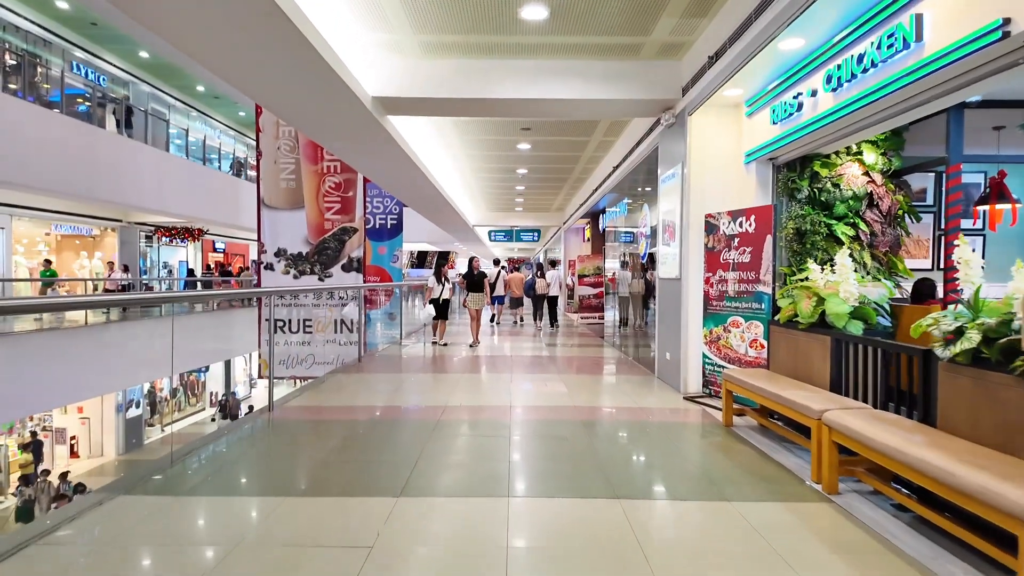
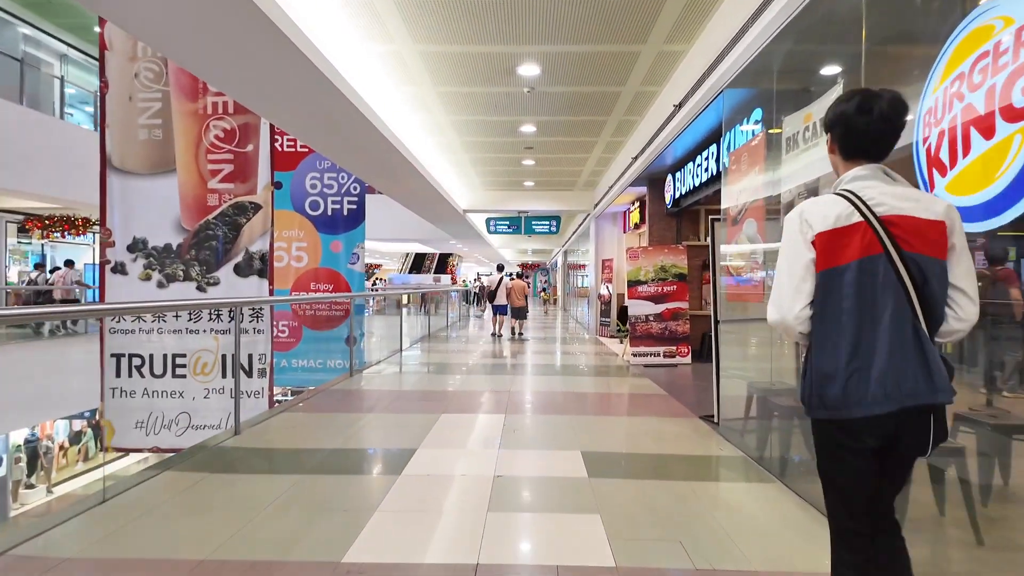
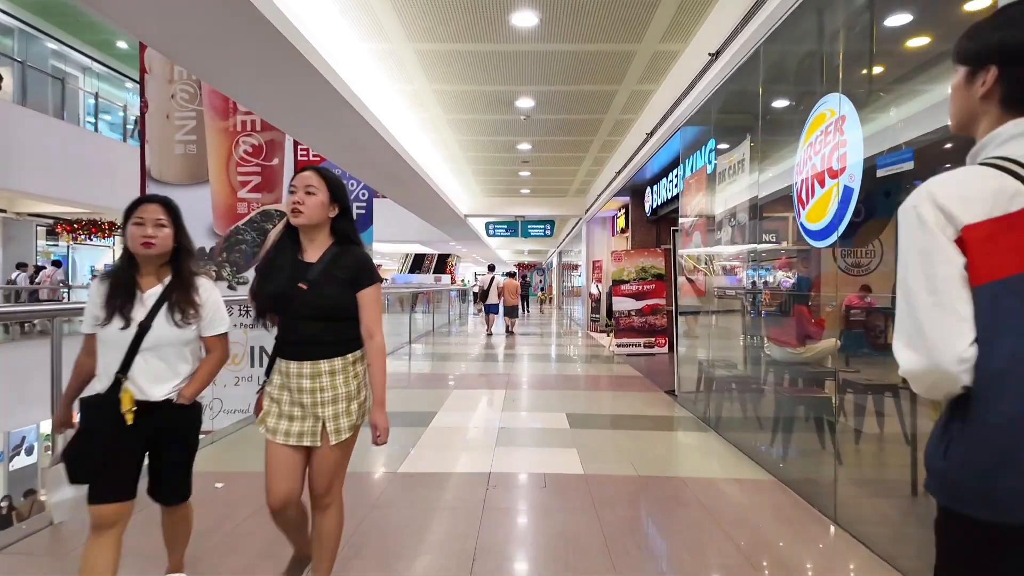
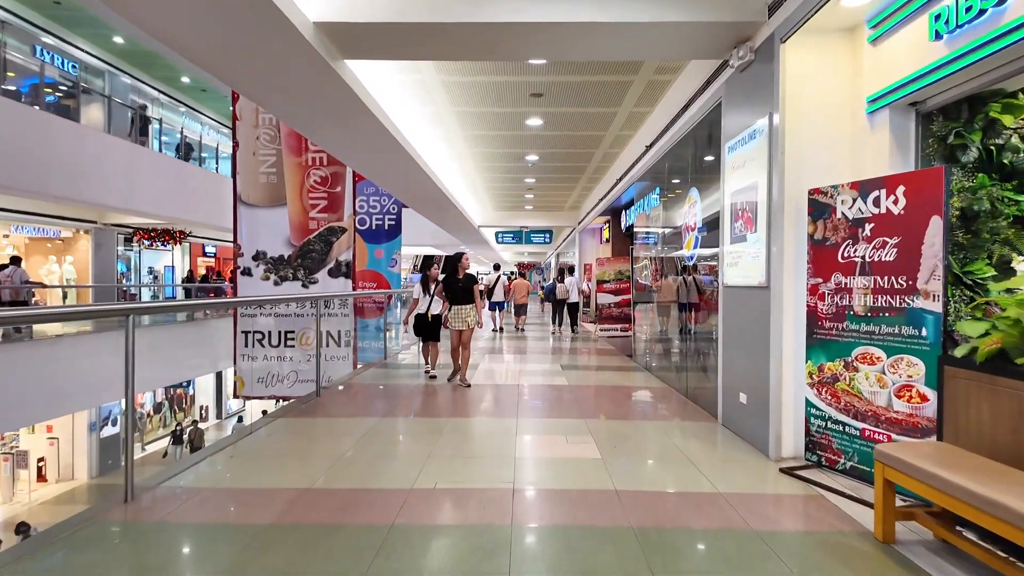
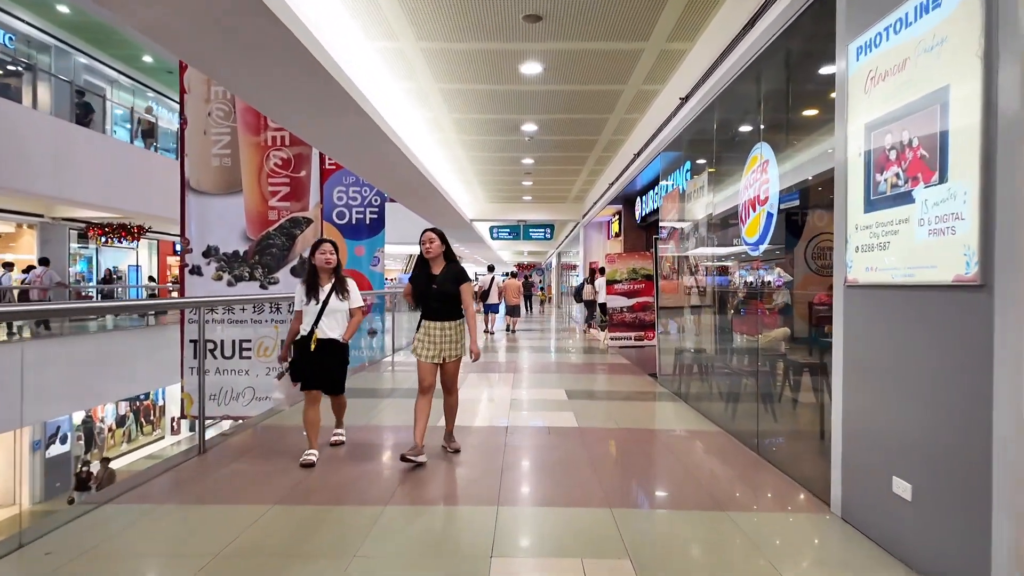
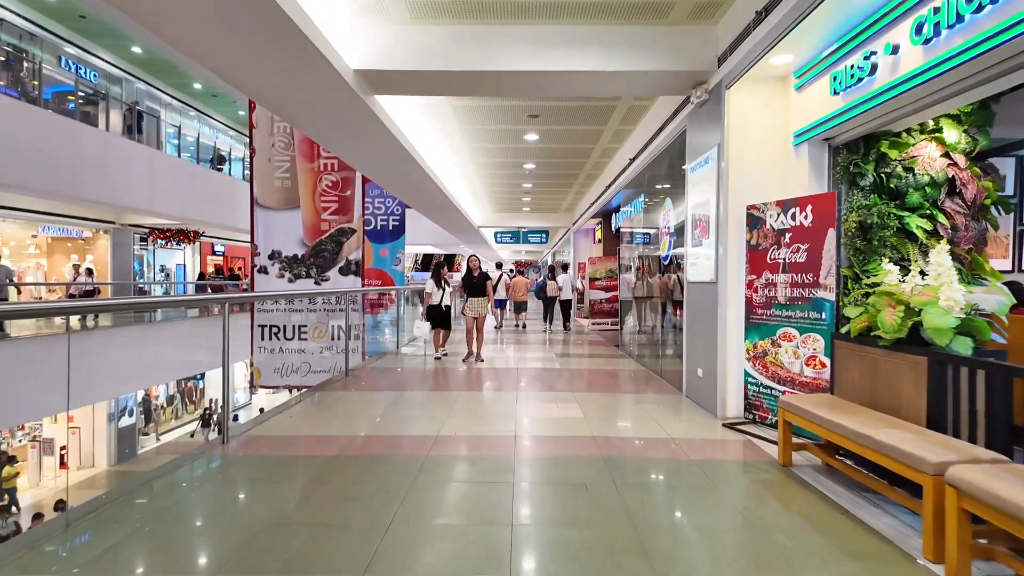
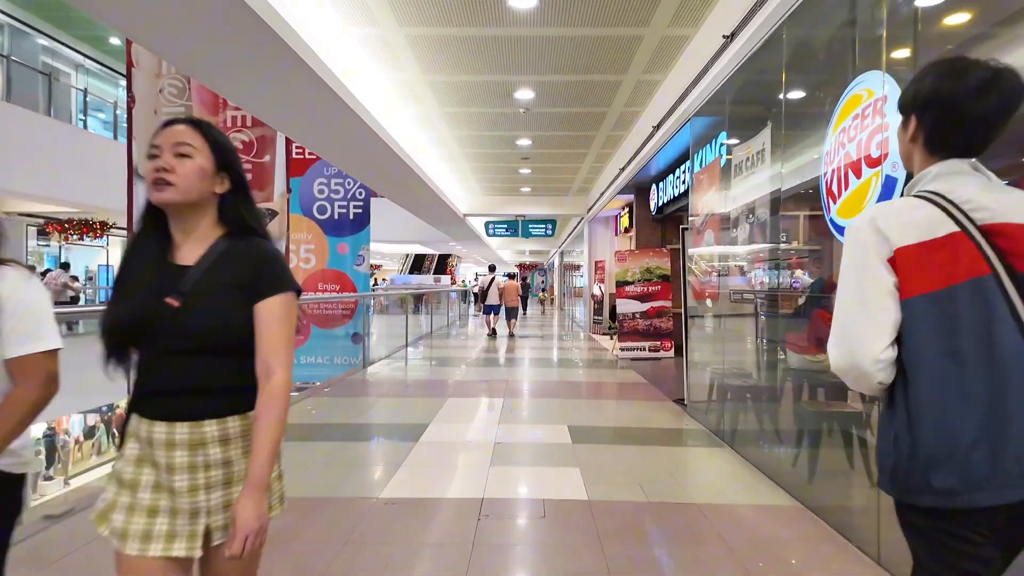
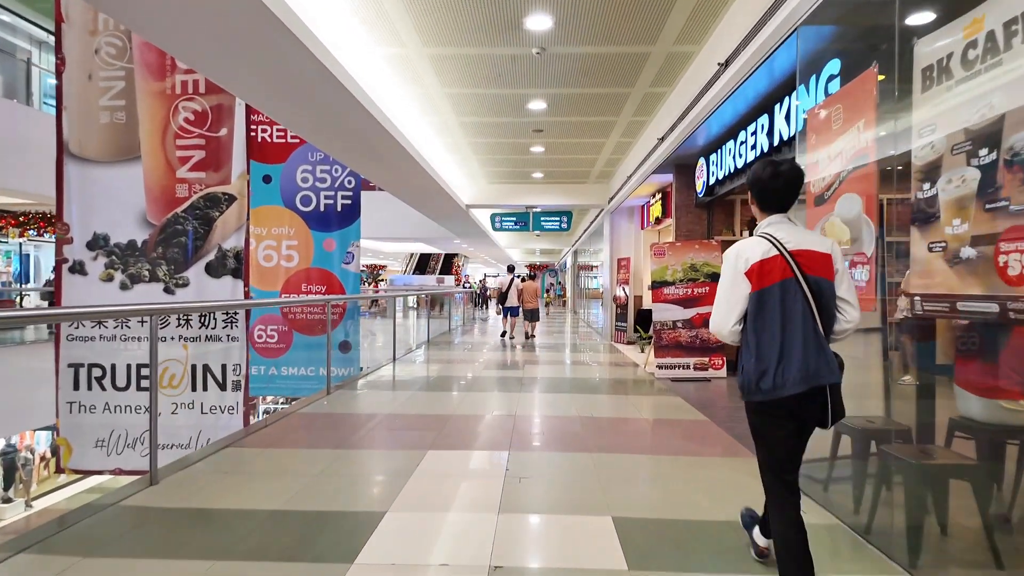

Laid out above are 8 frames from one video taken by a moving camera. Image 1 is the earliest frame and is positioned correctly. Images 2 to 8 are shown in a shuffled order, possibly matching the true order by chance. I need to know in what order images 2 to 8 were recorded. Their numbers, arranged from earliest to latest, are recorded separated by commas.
6, 4, 5, 3, 7, 2, 8
